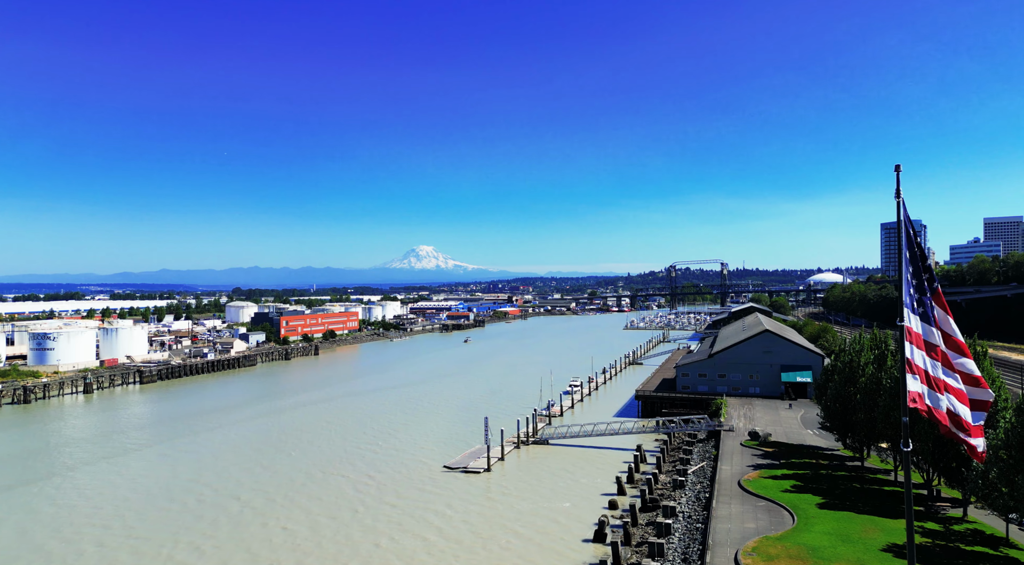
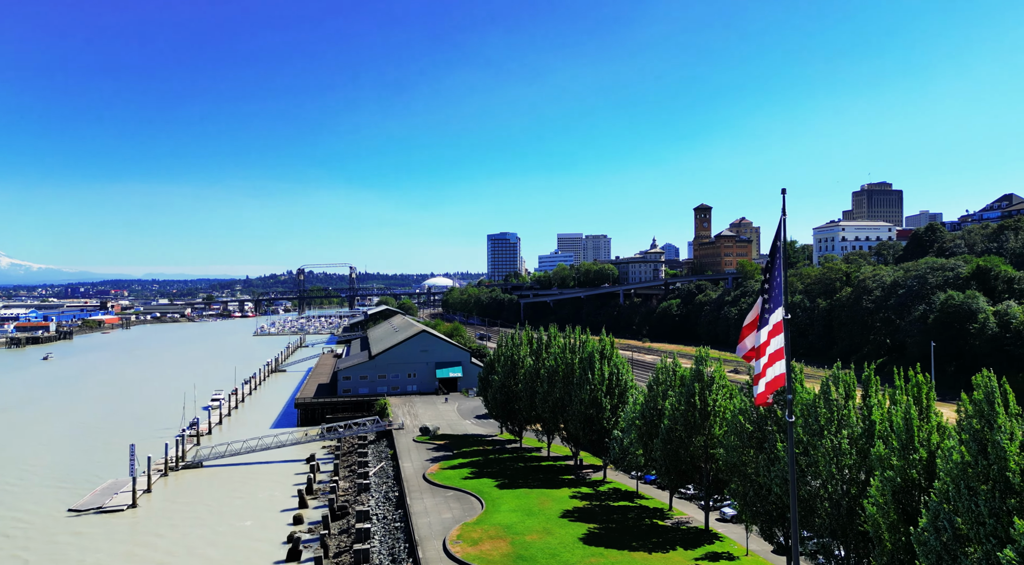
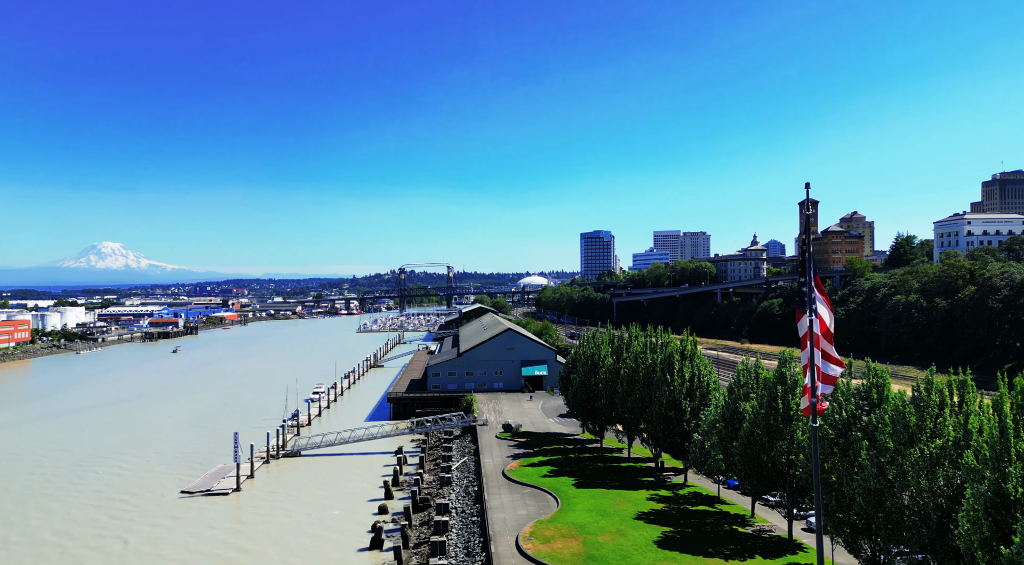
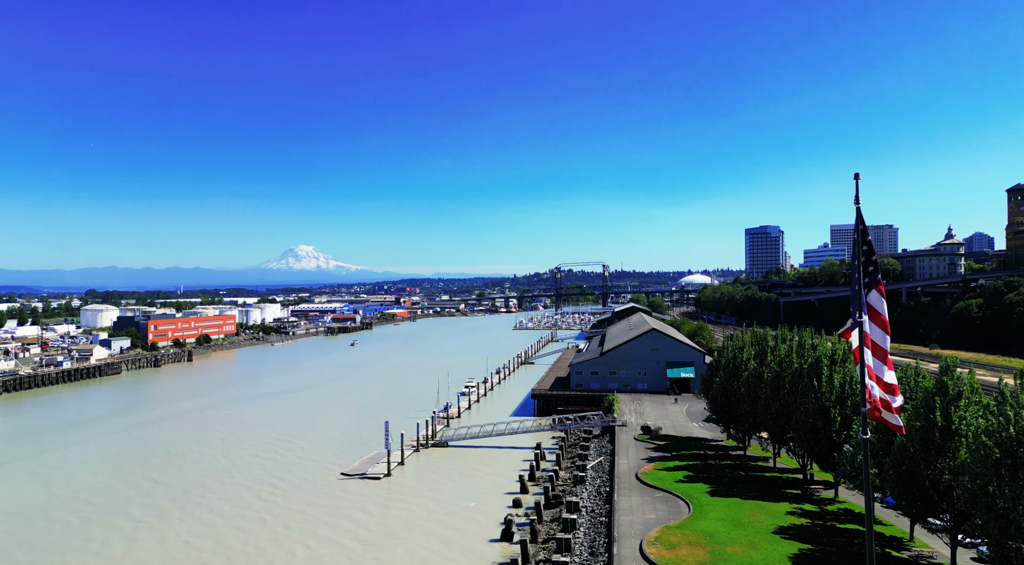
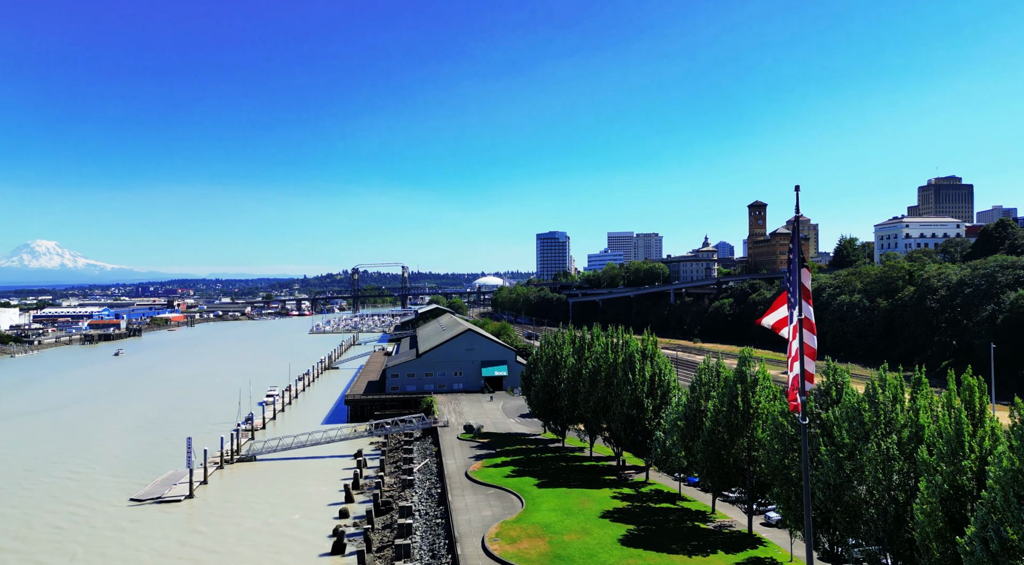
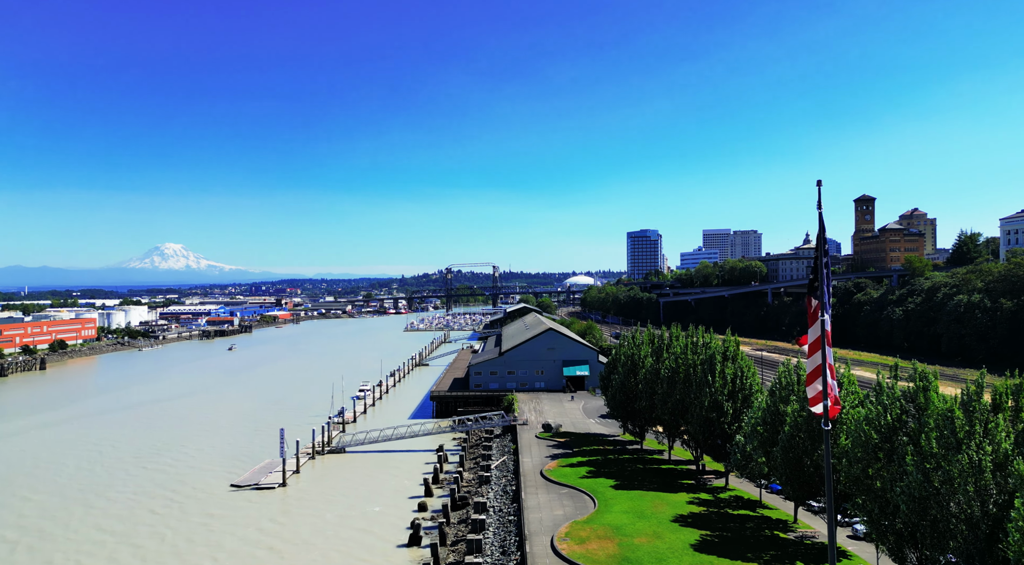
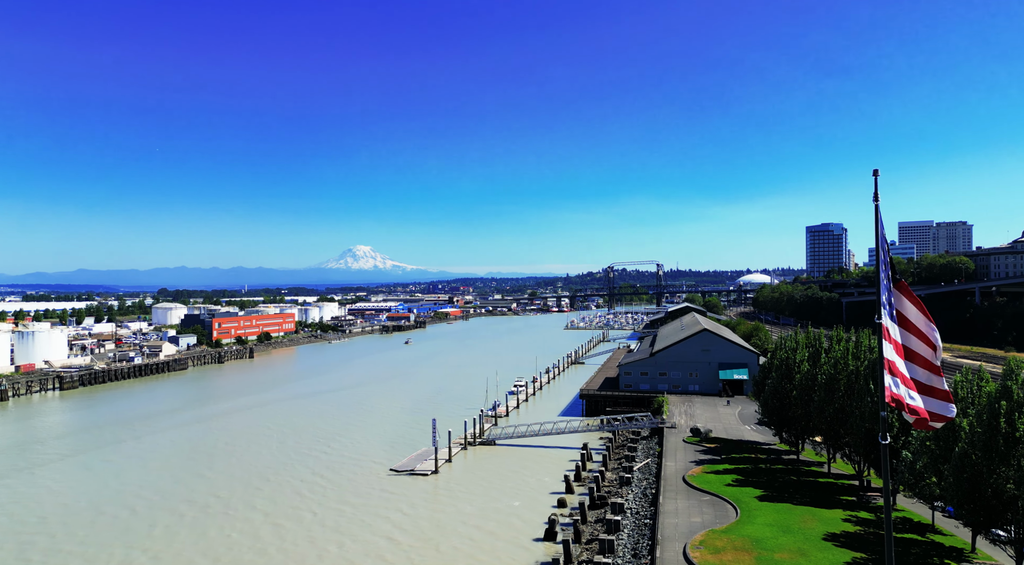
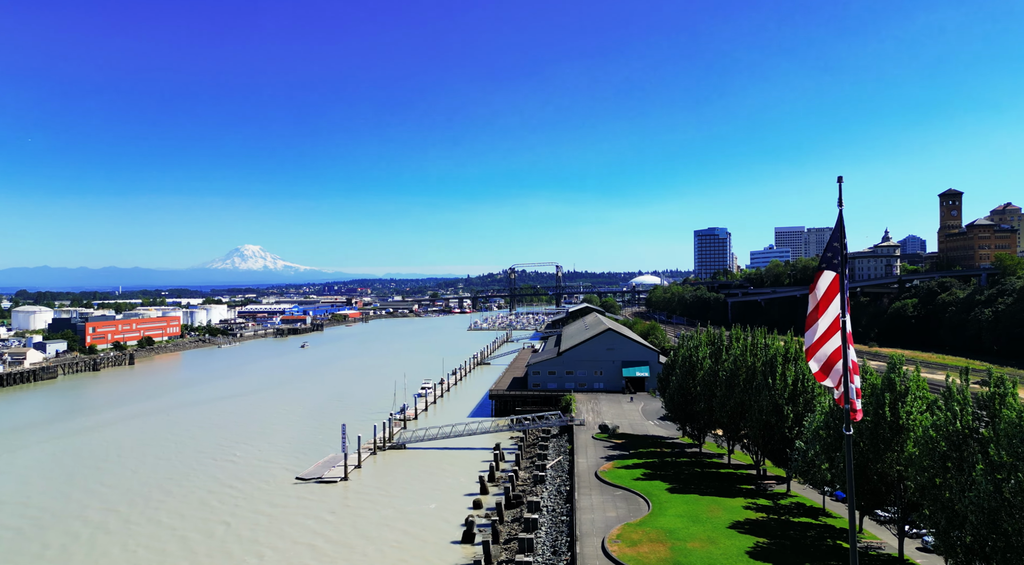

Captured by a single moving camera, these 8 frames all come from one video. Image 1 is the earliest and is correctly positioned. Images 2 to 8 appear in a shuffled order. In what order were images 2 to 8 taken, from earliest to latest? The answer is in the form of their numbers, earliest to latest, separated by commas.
7, 4, 8, 6, 3, 5, 2
